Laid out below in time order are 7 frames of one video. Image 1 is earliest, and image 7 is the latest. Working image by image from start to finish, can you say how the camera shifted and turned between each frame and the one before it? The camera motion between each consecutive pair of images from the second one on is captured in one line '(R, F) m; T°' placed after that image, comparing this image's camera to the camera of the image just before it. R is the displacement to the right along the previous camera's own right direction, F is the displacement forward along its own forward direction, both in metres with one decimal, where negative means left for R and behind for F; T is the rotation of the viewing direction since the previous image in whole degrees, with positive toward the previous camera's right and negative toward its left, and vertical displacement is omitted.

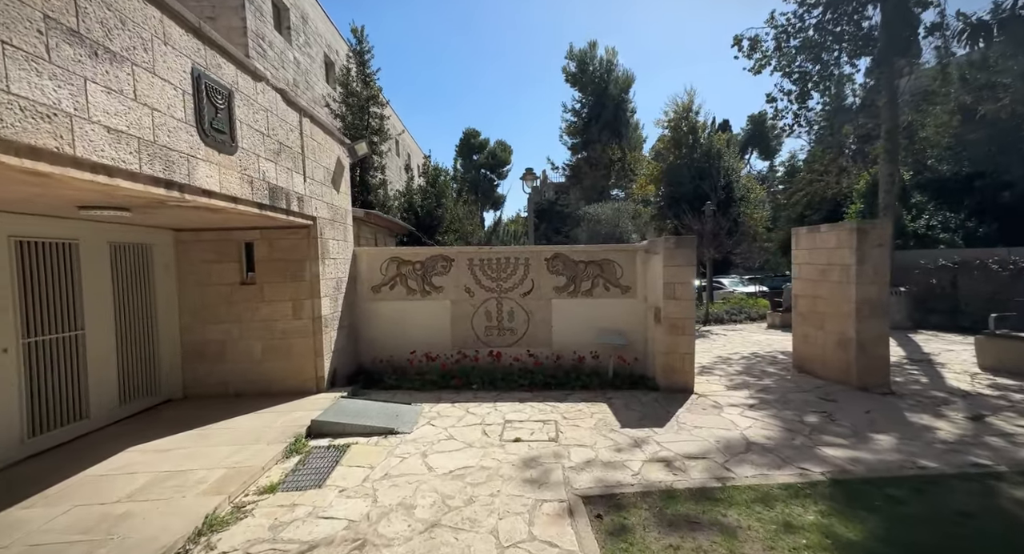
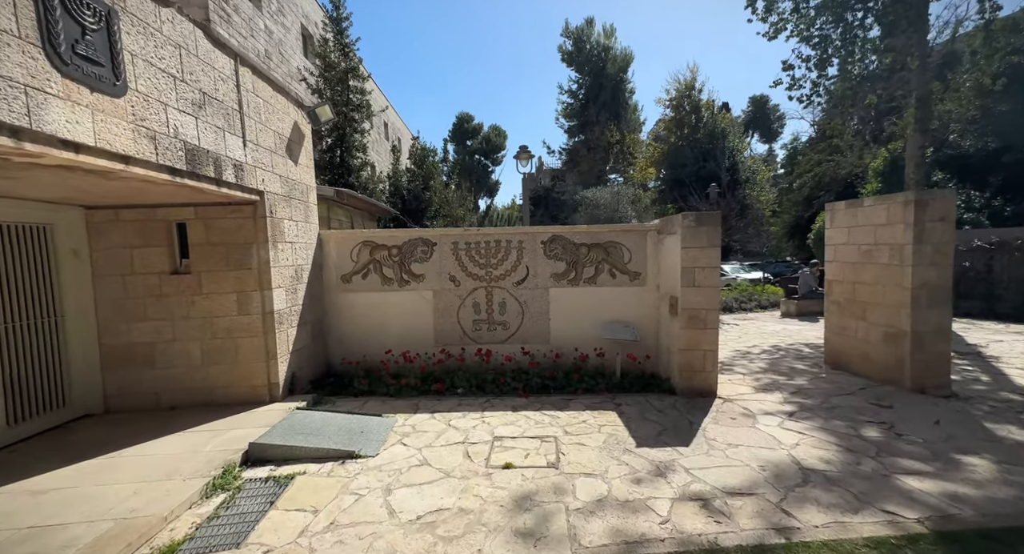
(+0.1, +0.8) m; 0°
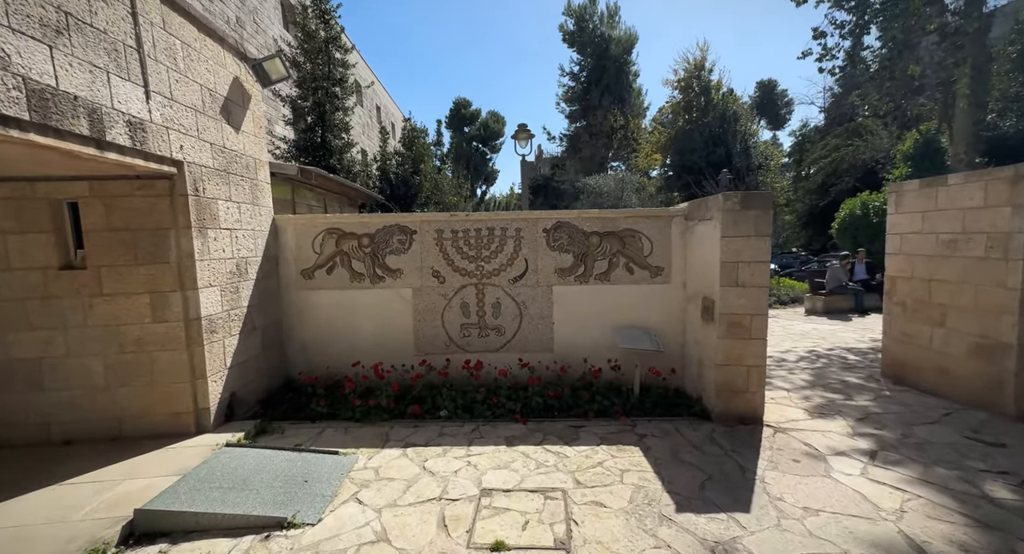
(0.0, +0.9) m; 0°
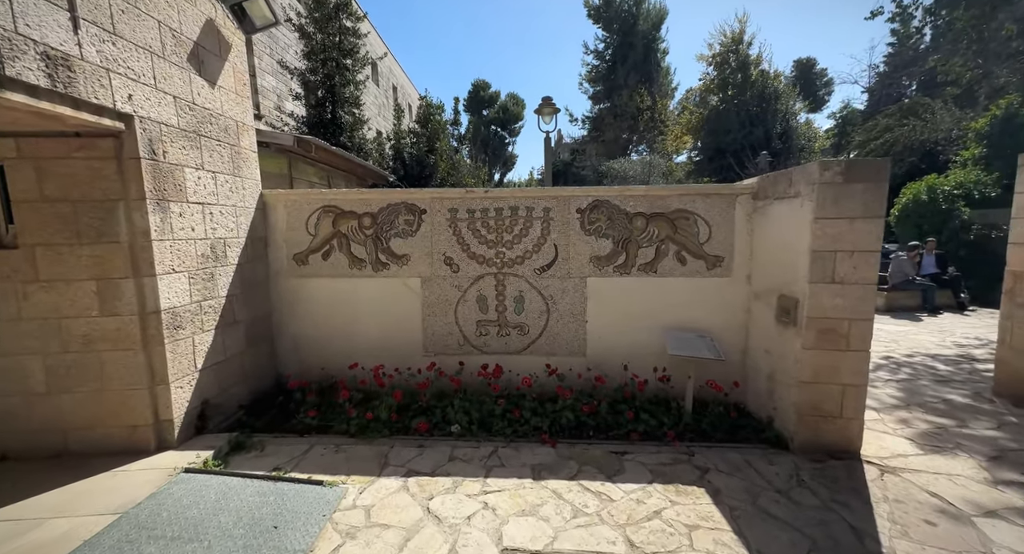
(-0.1, +0.7) m; -2°
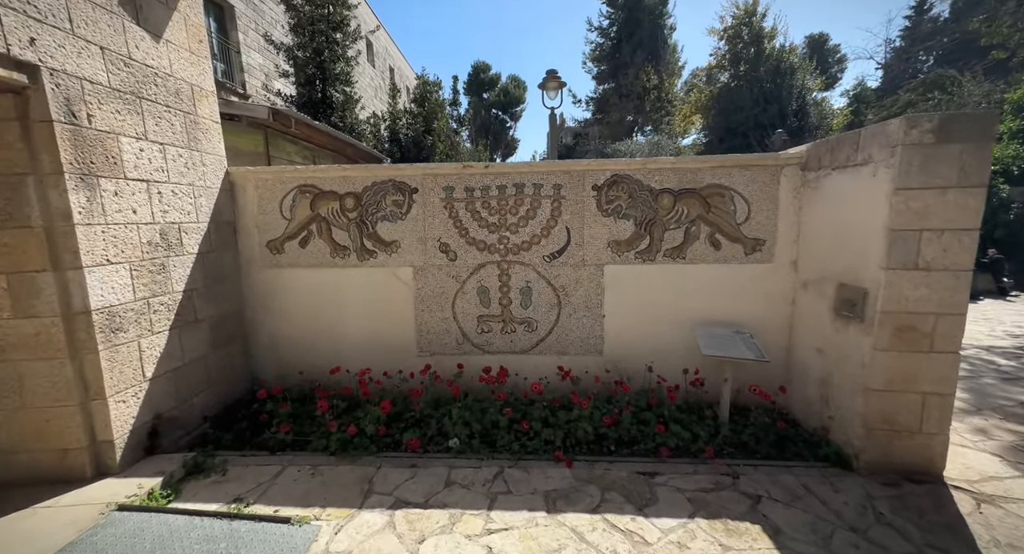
(0.0, +0.5) m; 0°
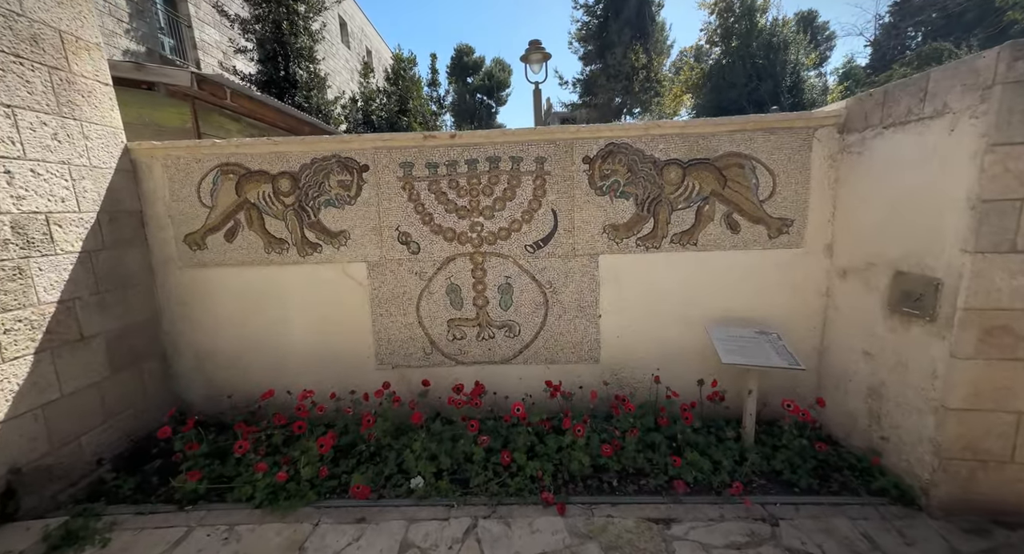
(+0.1, +0.6) m; +1°
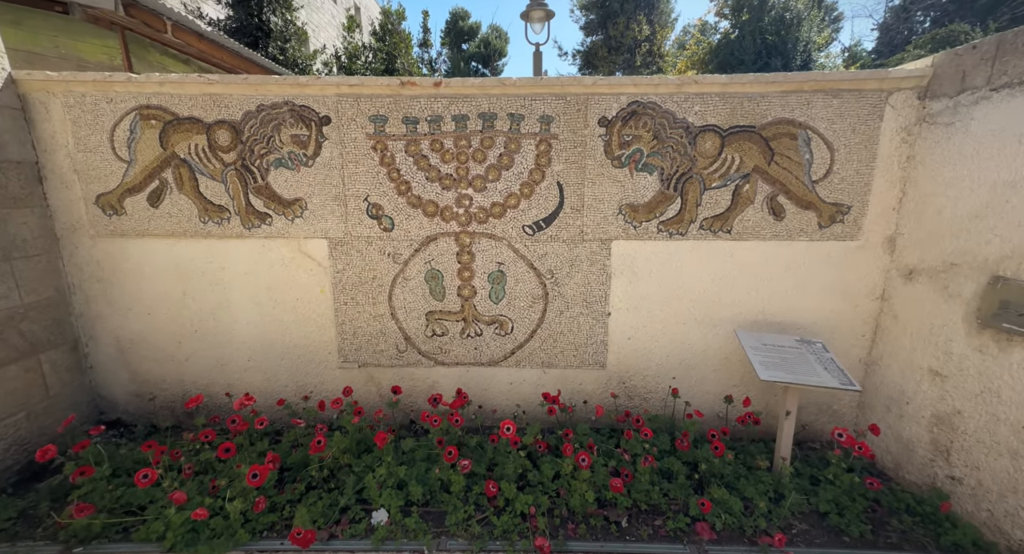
(0.0, +0.5) m; +1°
